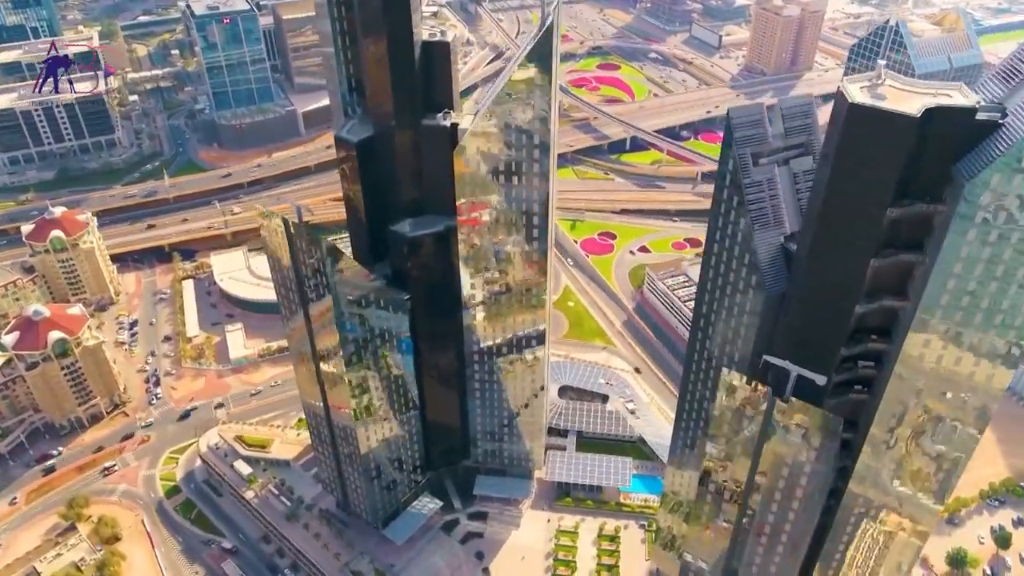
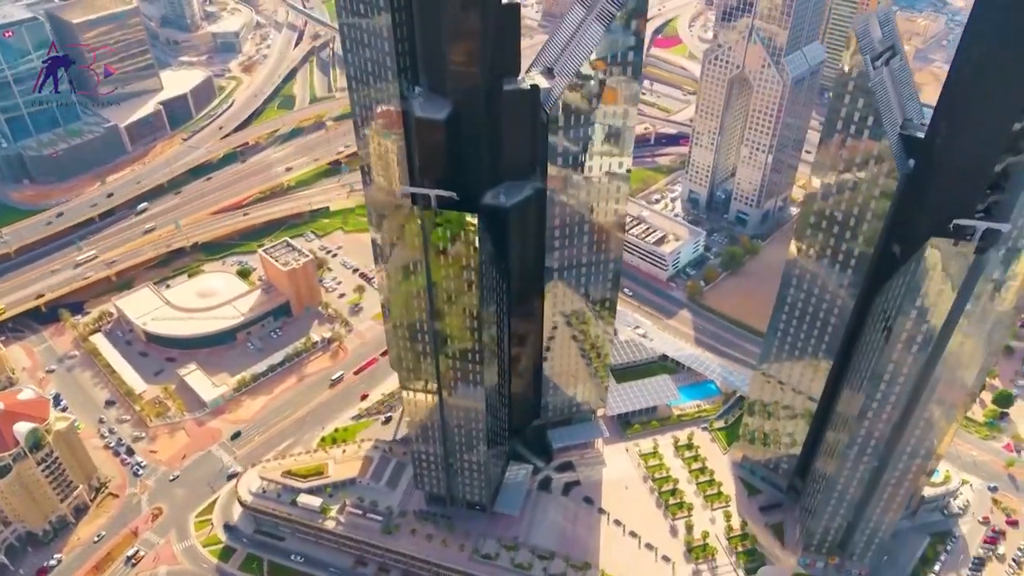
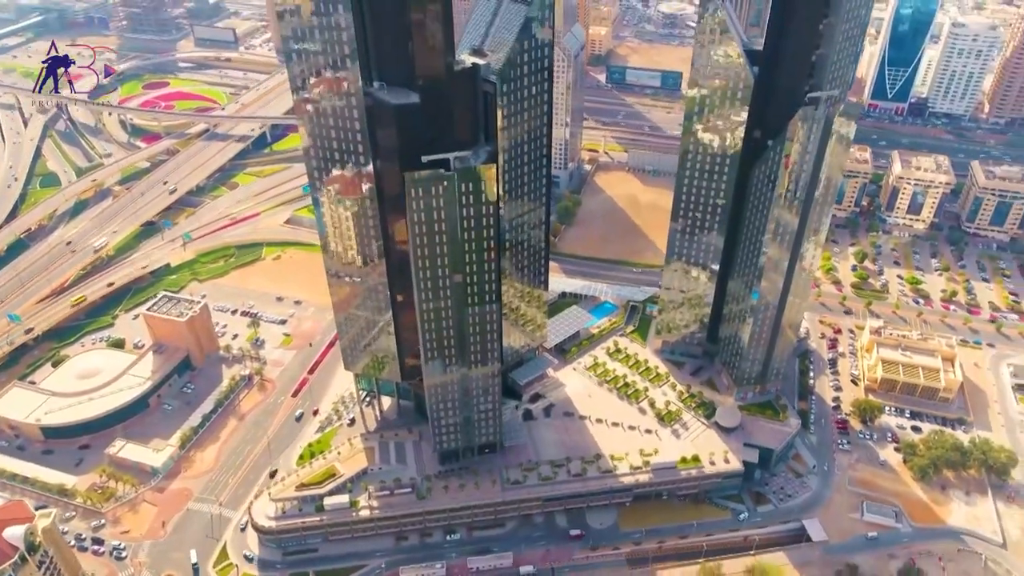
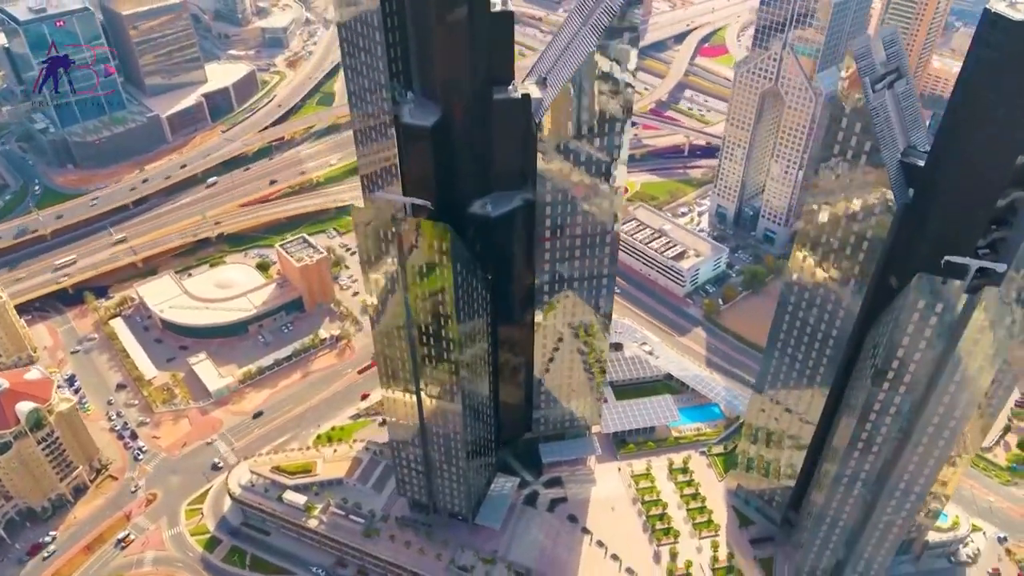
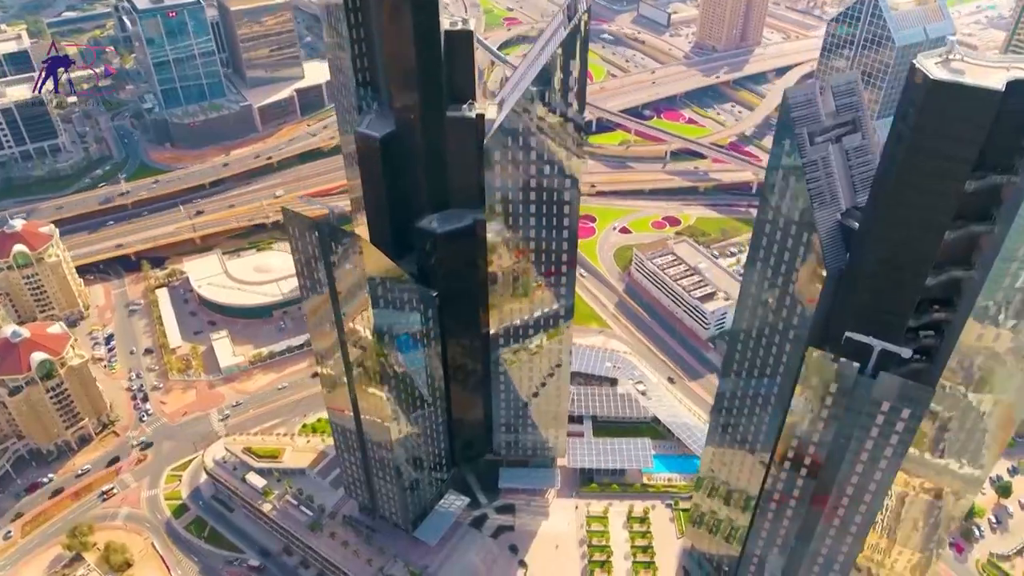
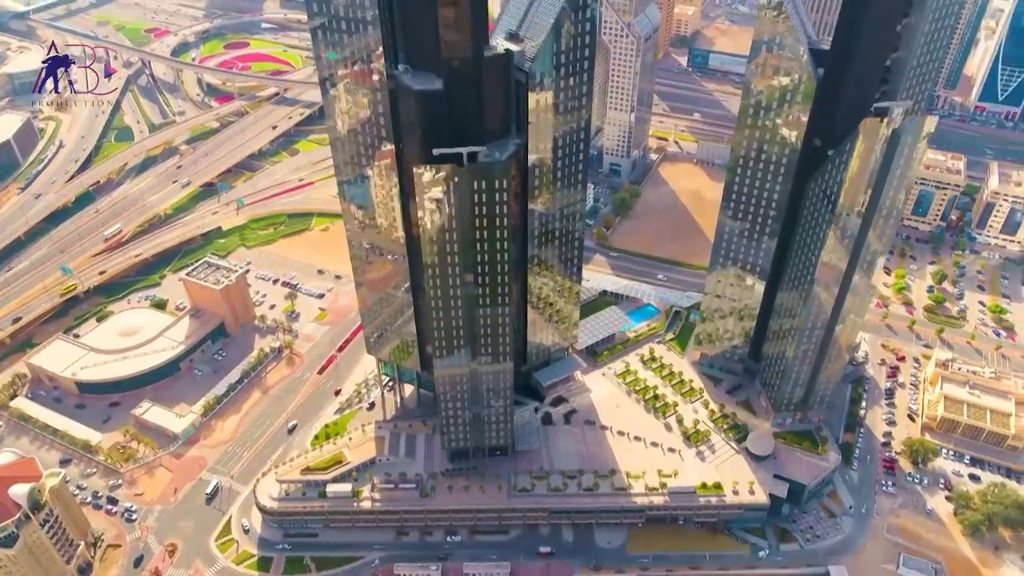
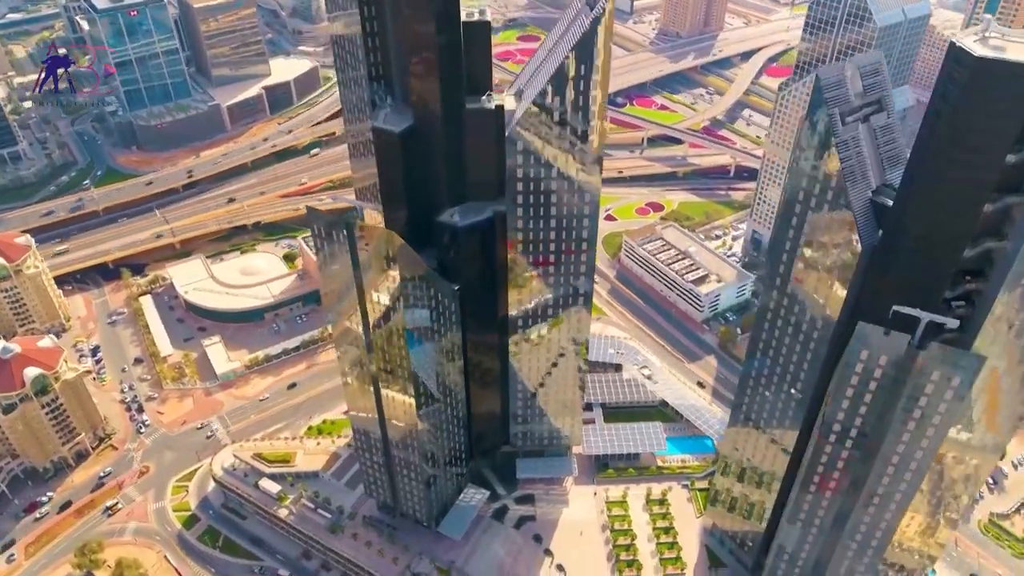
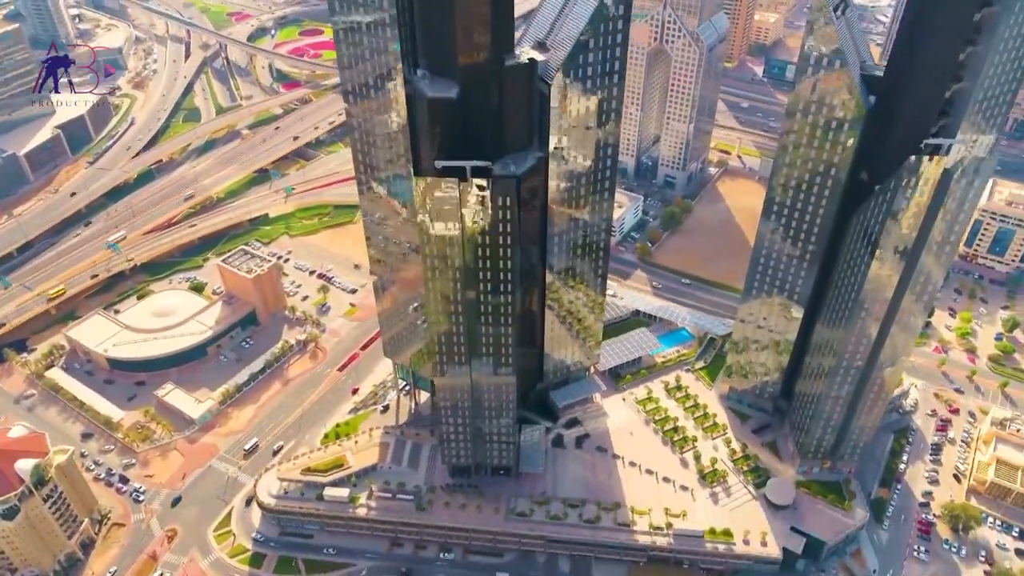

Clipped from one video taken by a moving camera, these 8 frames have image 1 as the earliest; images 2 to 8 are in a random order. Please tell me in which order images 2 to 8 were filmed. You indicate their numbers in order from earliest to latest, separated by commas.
5, 7, 4, 2, 8, 6, 3
